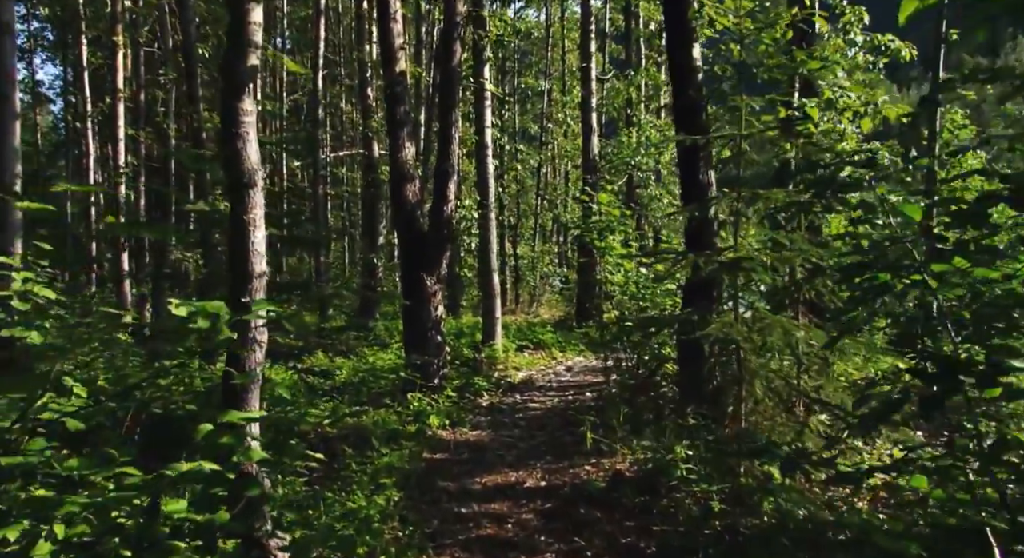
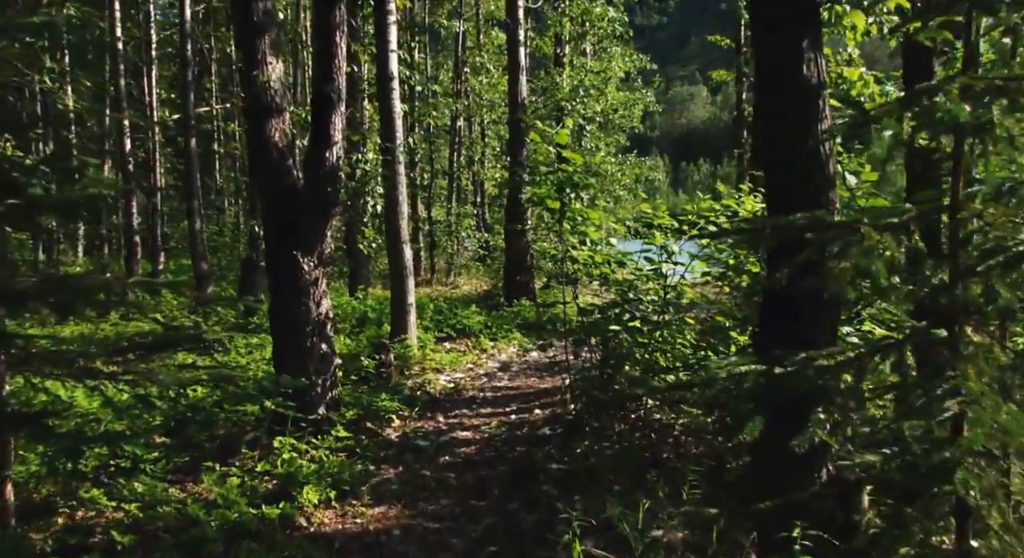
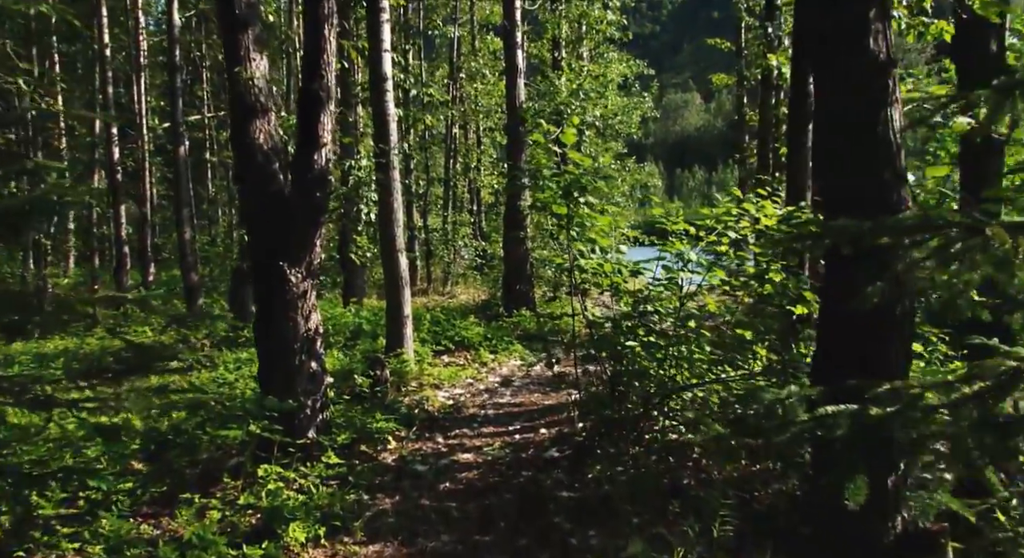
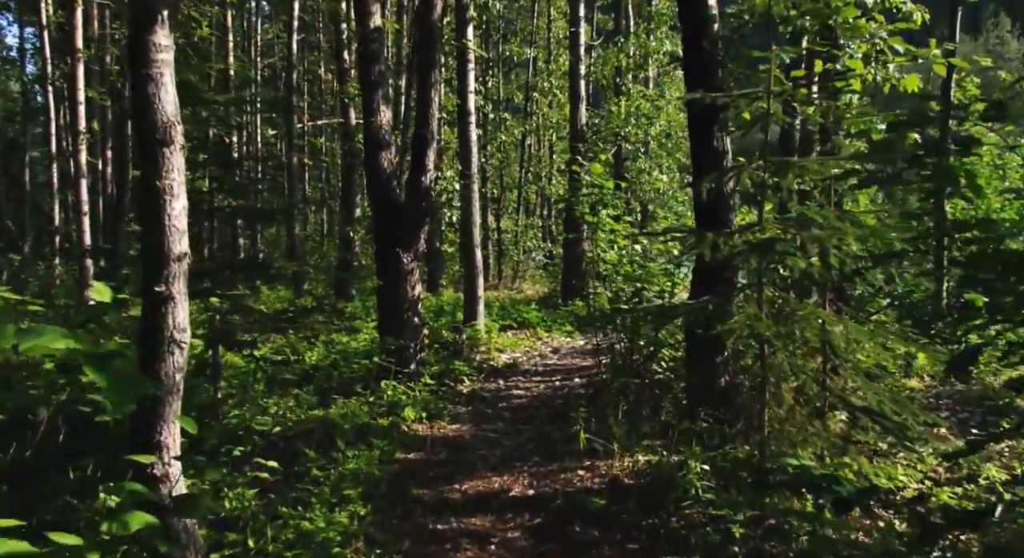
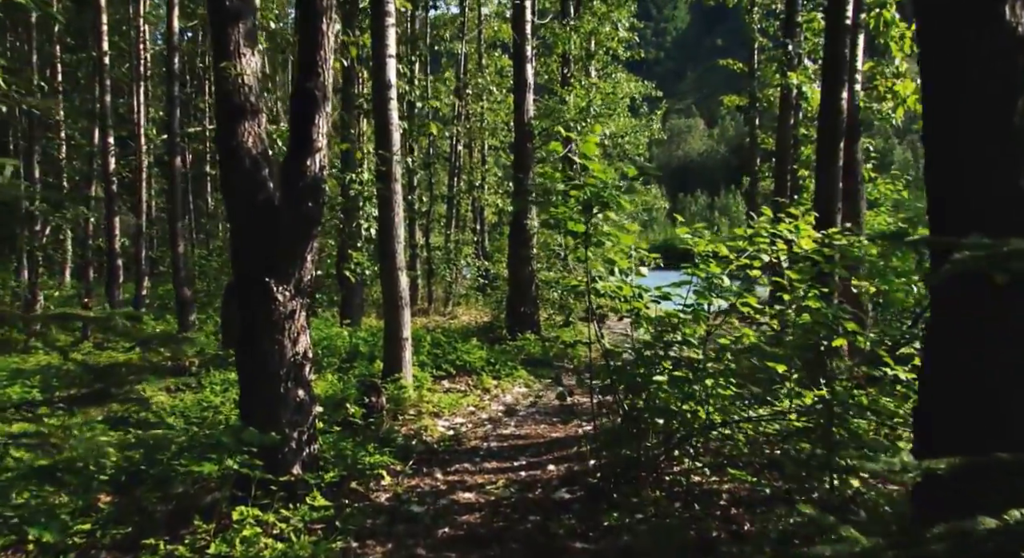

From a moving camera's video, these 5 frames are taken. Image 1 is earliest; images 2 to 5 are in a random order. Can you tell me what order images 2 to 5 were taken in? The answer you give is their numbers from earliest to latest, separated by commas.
4, 2, 3, 5
